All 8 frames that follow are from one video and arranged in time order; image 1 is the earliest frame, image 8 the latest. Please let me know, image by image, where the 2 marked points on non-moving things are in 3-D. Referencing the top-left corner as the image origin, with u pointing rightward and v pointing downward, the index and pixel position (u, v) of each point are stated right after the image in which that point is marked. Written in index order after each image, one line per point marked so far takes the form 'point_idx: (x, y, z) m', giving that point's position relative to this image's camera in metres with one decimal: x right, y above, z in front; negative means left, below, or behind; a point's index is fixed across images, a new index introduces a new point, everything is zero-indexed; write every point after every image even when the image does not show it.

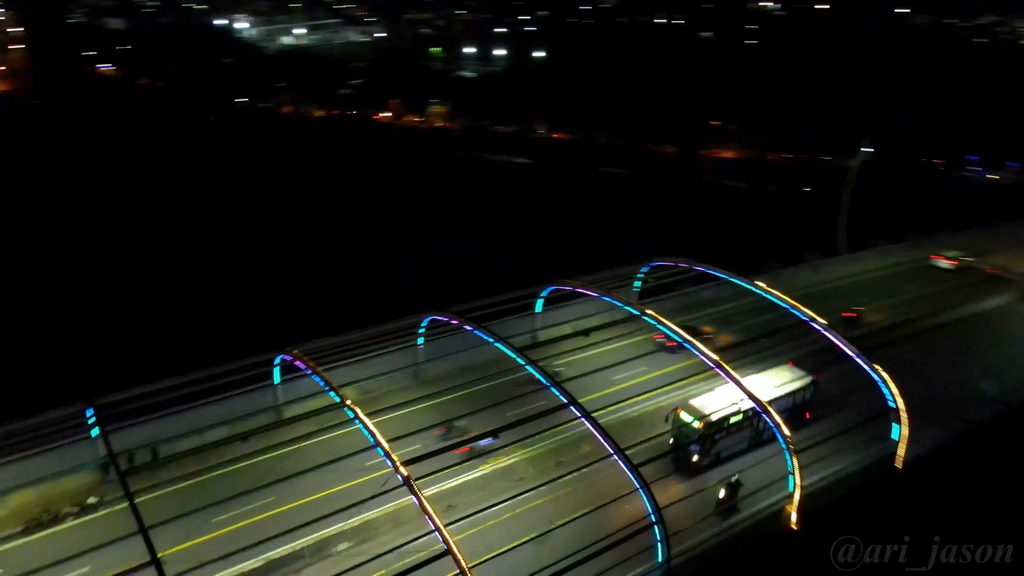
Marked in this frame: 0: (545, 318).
0: (+0.3, -0.3, +6.9) m
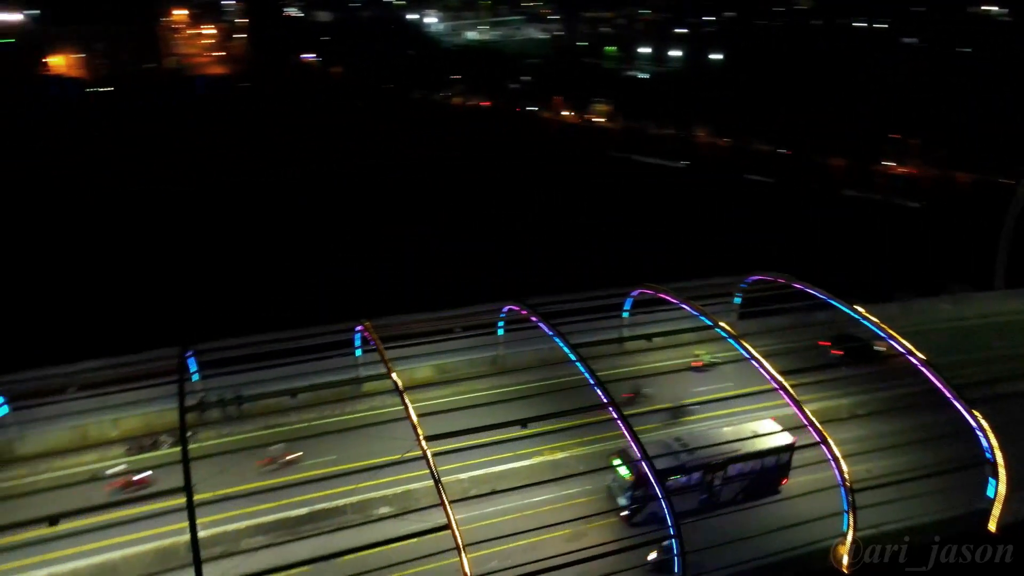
0: (+1.1, -0.3, +6.8) m
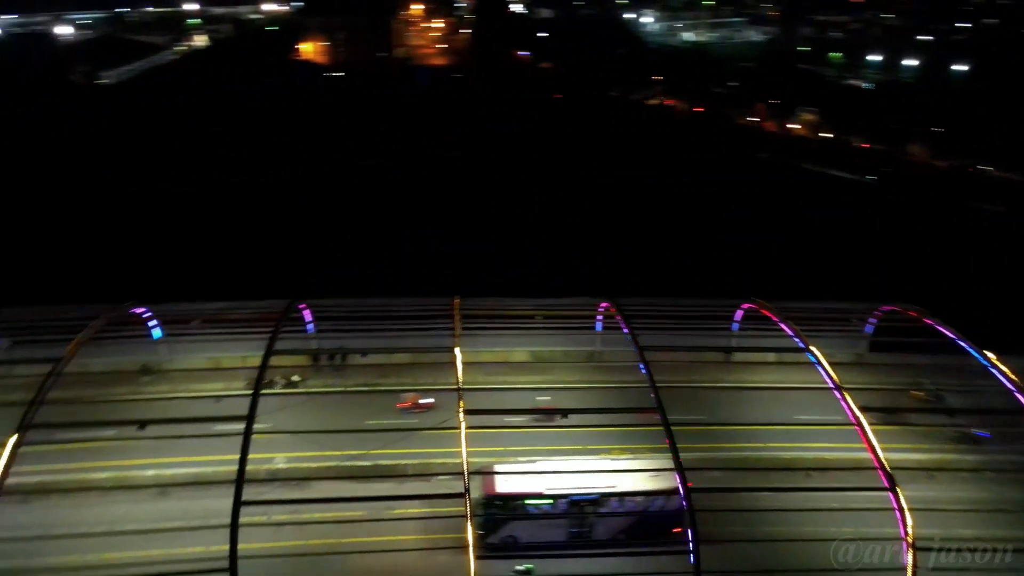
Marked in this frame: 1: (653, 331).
0: (+2.0, -0.4, +6.5) m
1: (+1.3, -0.4, +6.4) m
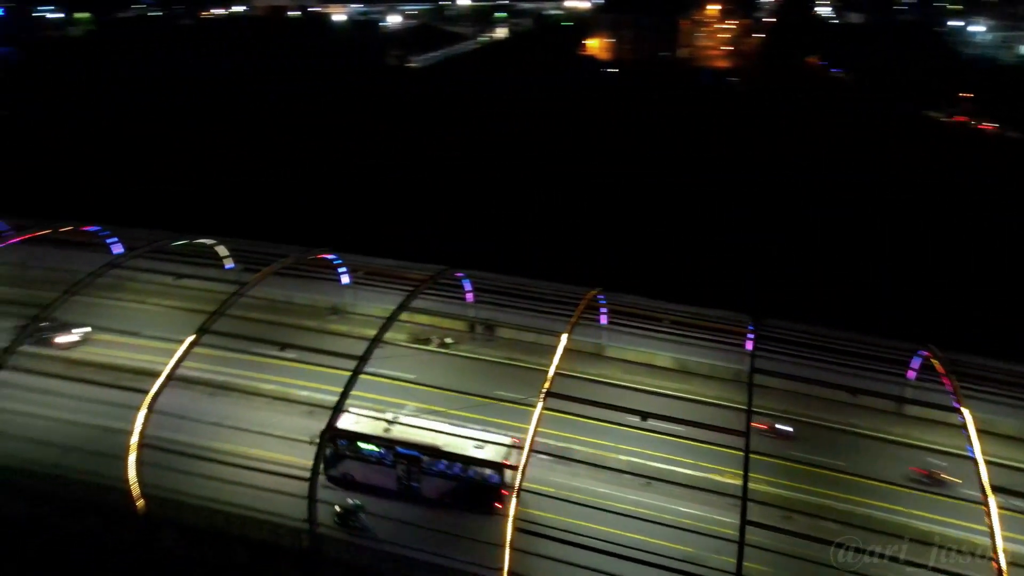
0: (+3.1, -0.8, +5.7) m
1: (+2.5, -0.6, +5.9) m
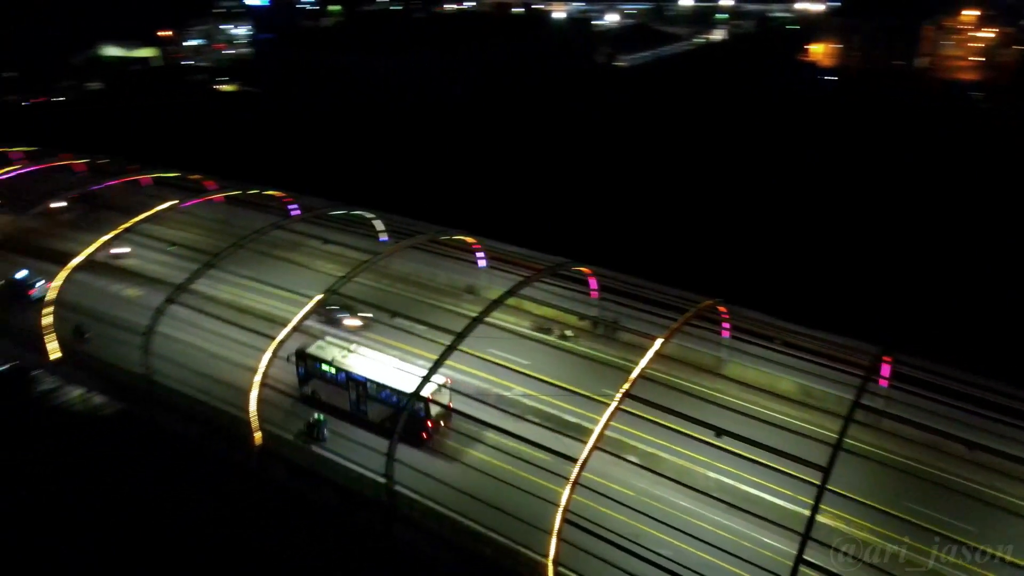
0: (+3.8, -1.1, +4.8) m
1: (+3.2, -0.9, +5.2) m
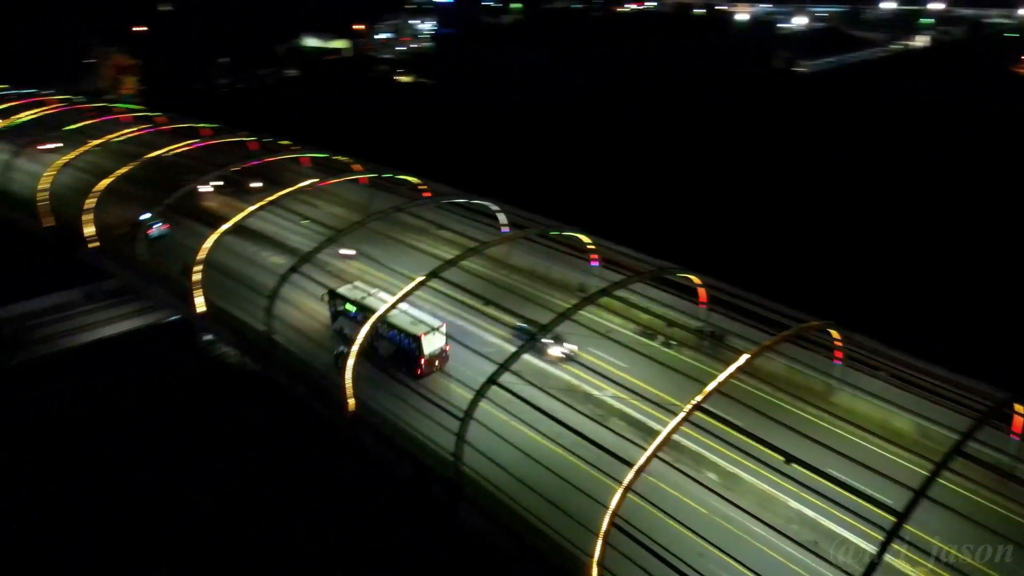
0: (+4.1, -1.5, +4.0) m
1: (+3.7, -1.2, +4.5) m
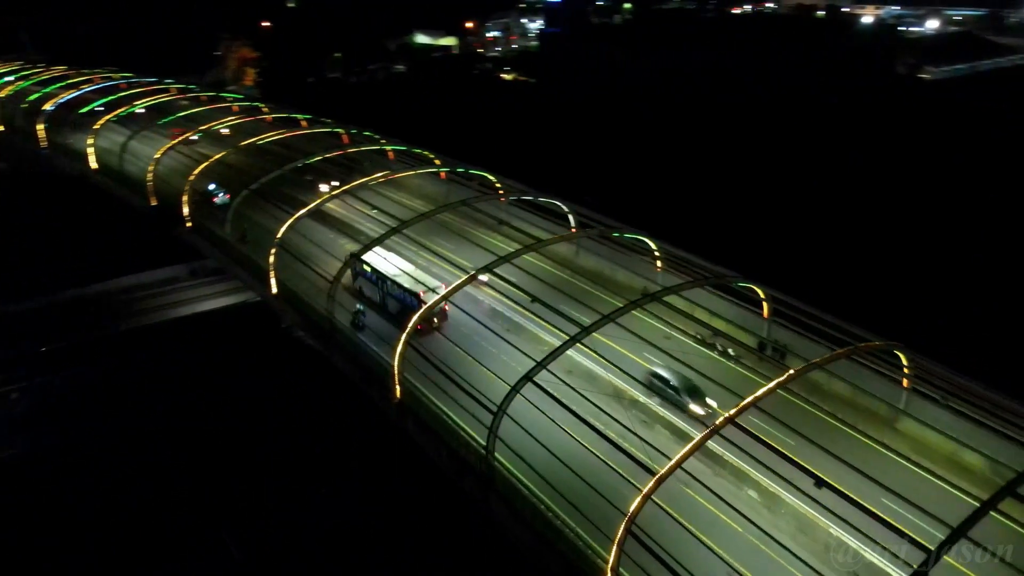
0: (+4.2, -1.7, +3.5) m
1: (+3.8, -1.4, +4.0) m
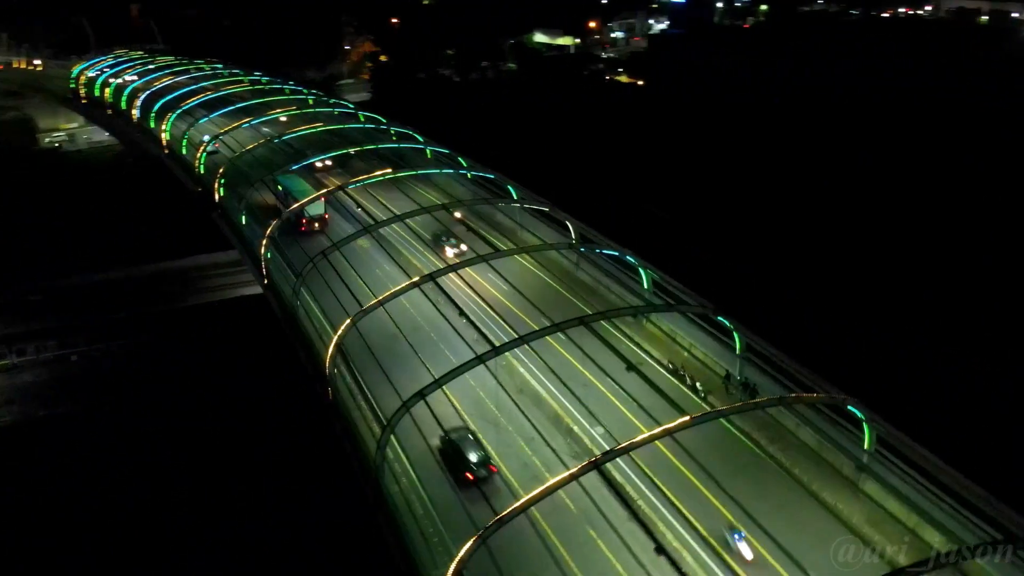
0: (+3.2, -2.1, +2.6) m
1: (+2.9, -1.7, +3.2) m
